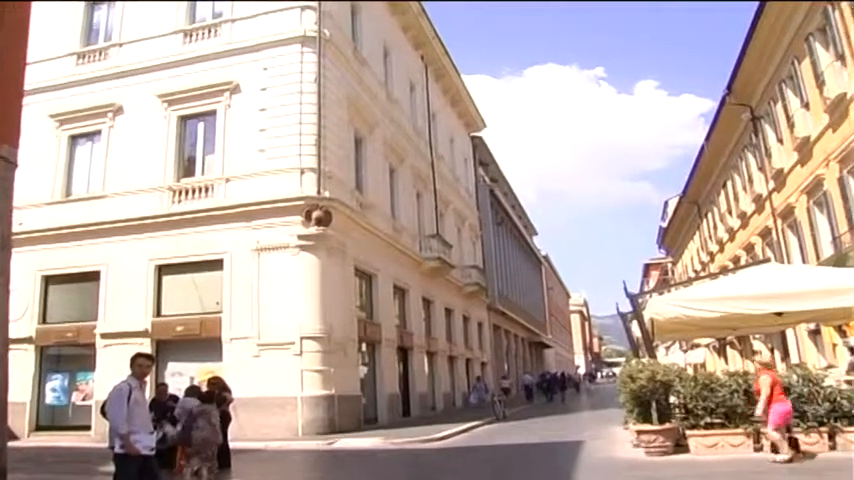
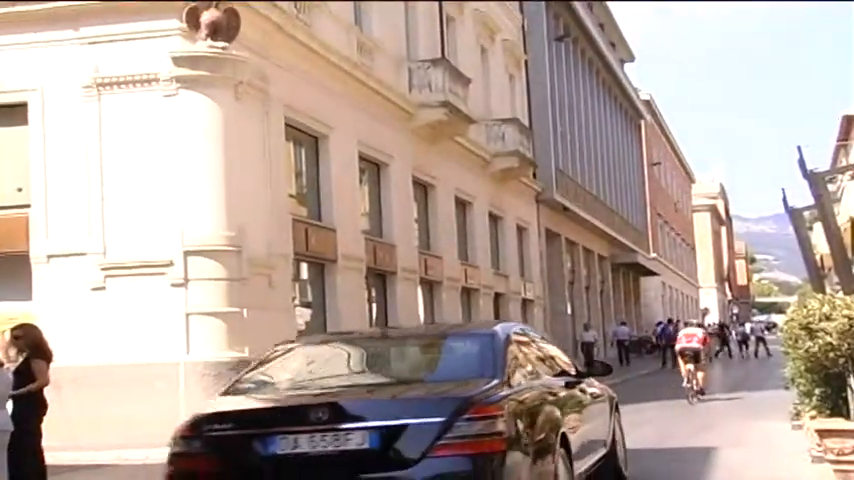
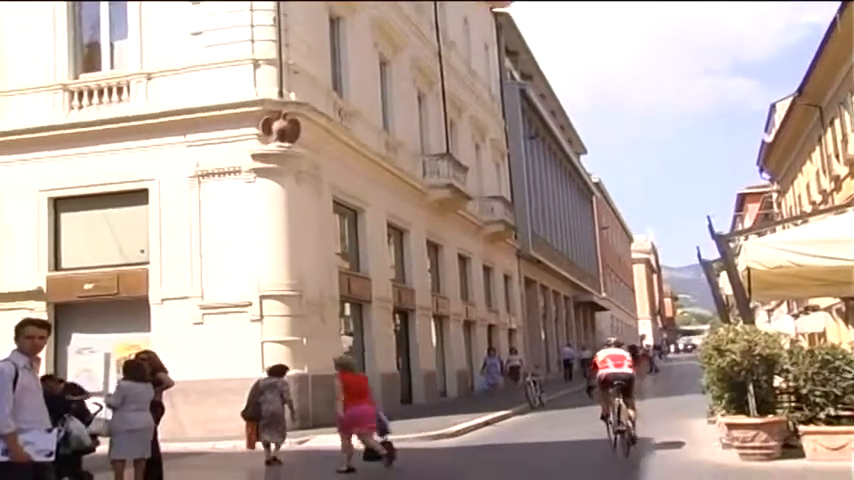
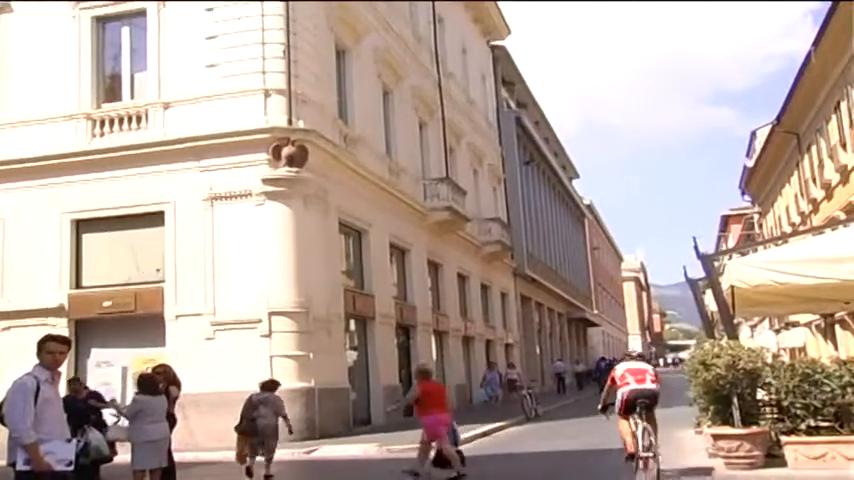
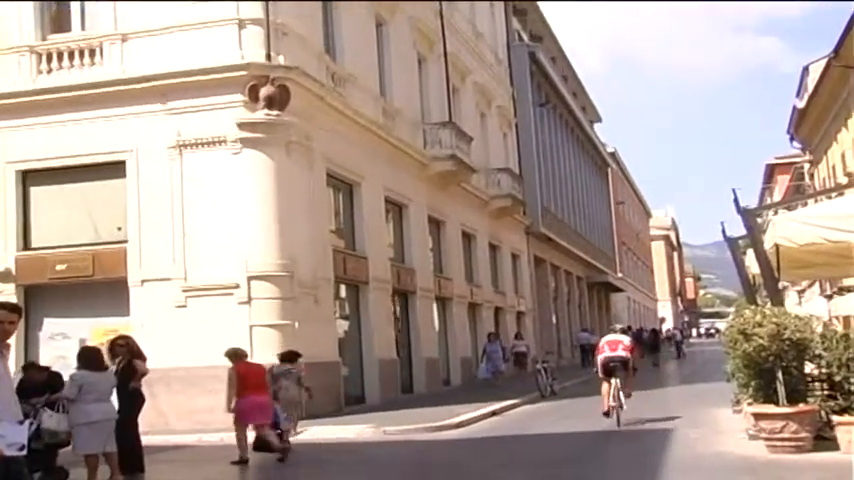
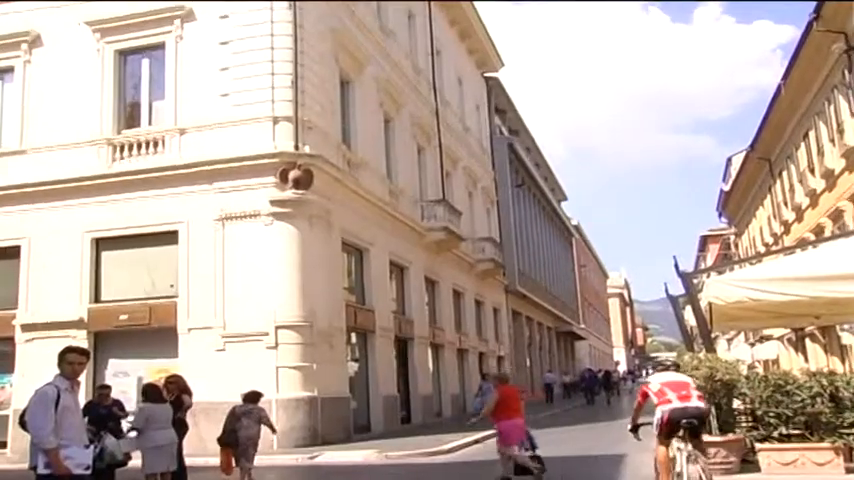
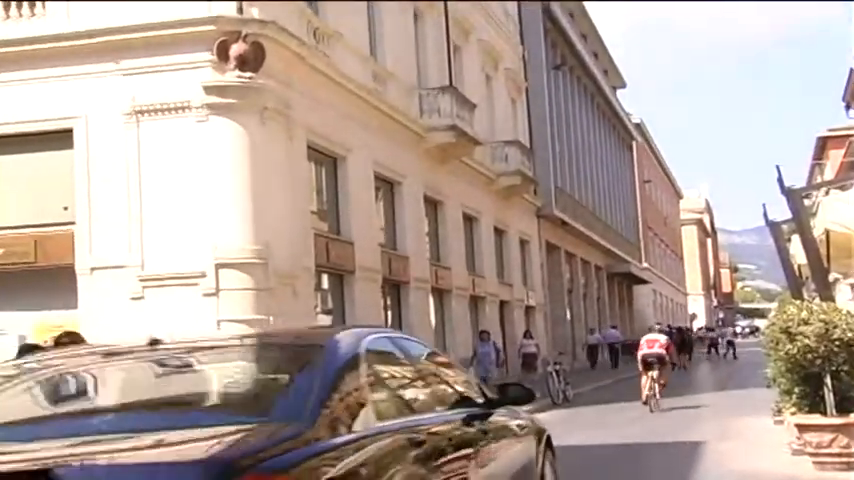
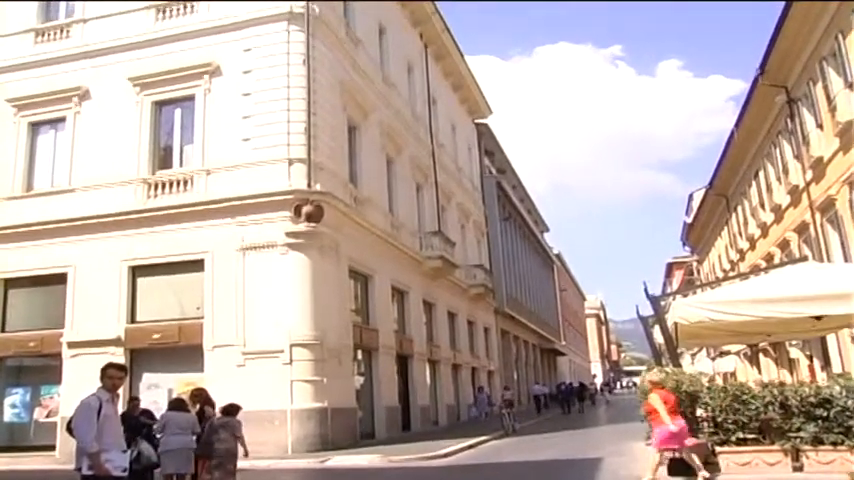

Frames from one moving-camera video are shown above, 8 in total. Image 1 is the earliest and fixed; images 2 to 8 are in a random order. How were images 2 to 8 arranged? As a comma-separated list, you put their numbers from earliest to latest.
8, 6, 4, 3, 5, 7, 2
